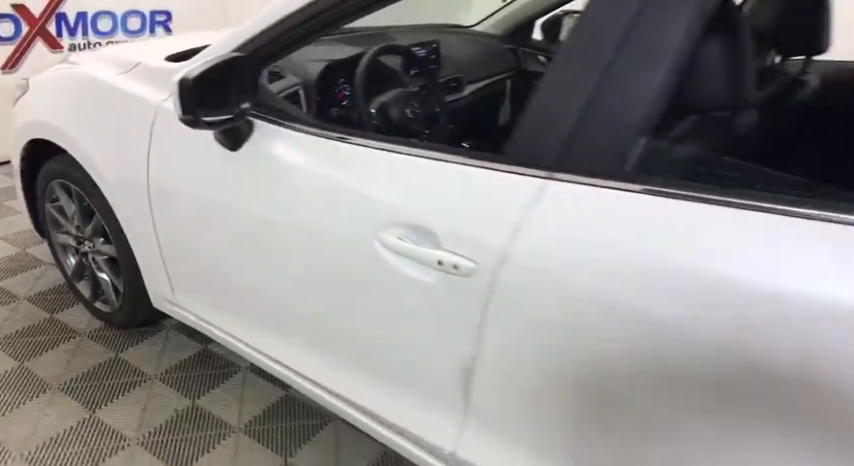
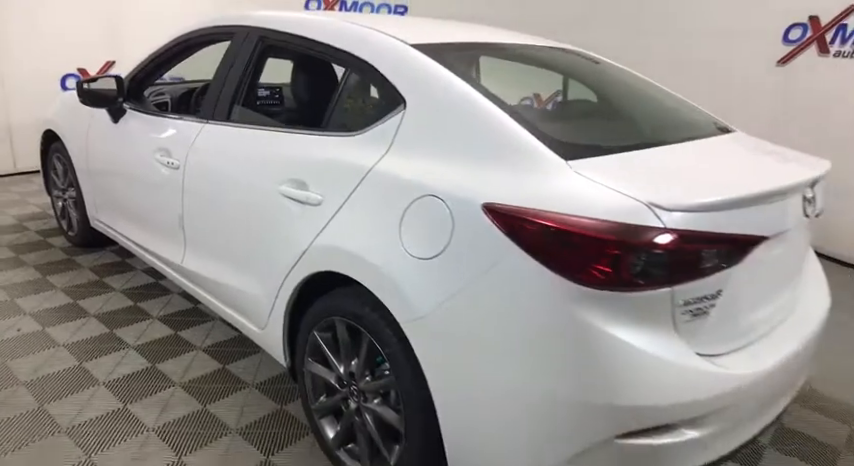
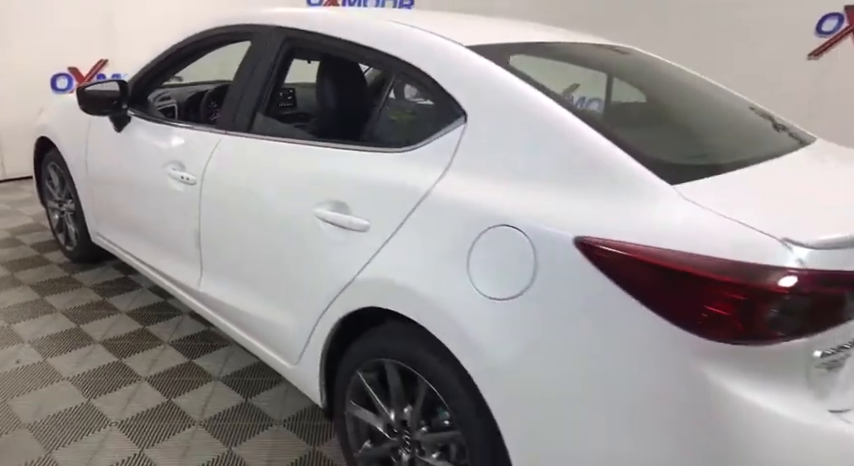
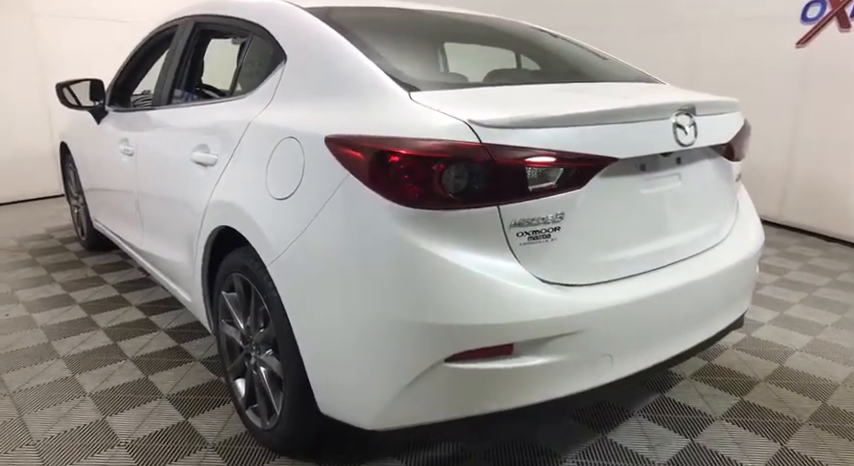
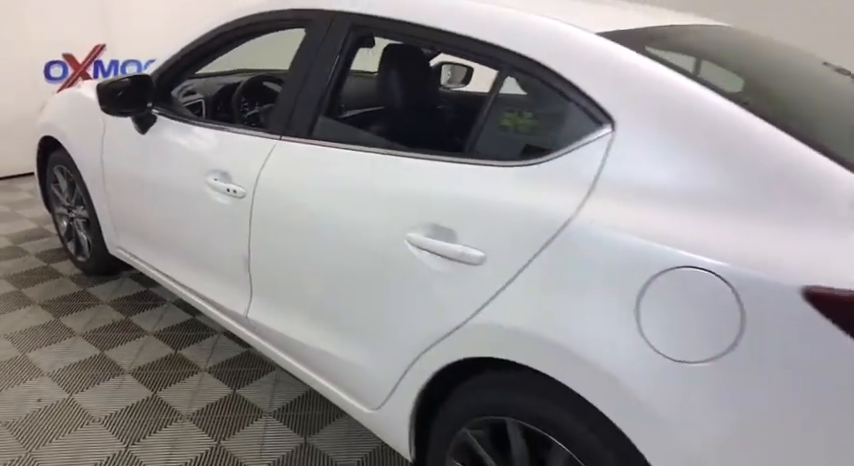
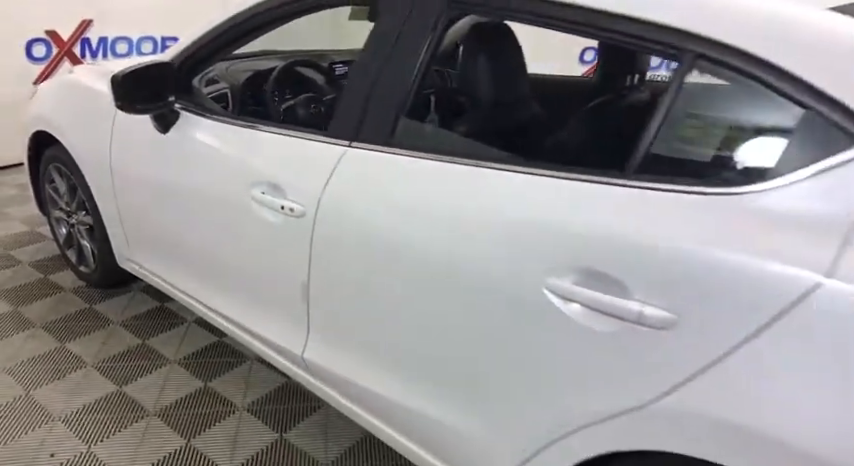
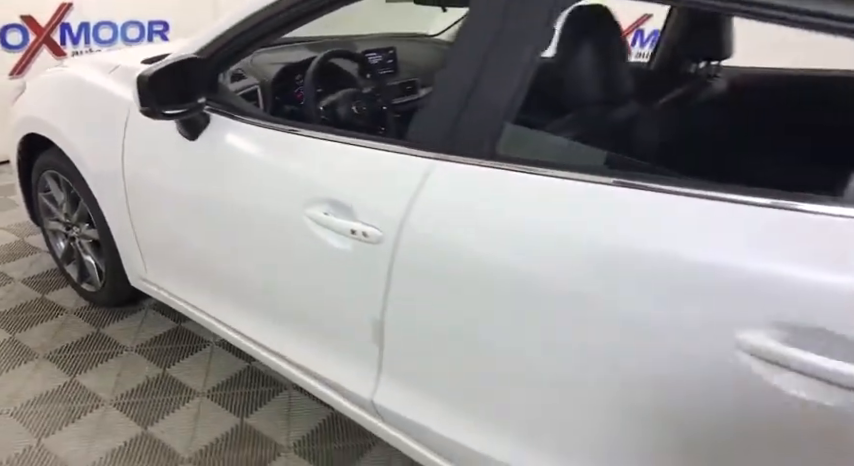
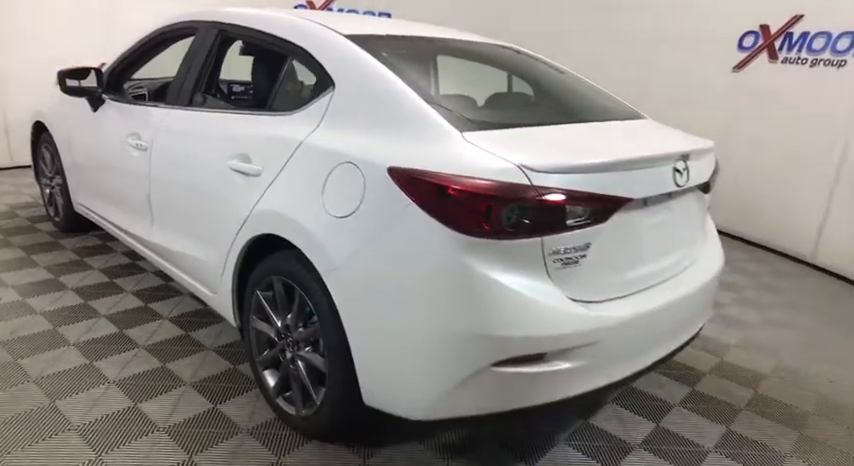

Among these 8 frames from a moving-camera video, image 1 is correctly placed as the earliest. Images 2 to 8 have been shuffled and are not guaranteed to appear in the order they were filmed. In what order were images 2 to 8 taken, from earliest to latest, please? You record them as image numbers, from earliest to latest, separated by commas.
7, 6, 5, 3, 2, 8, 4
